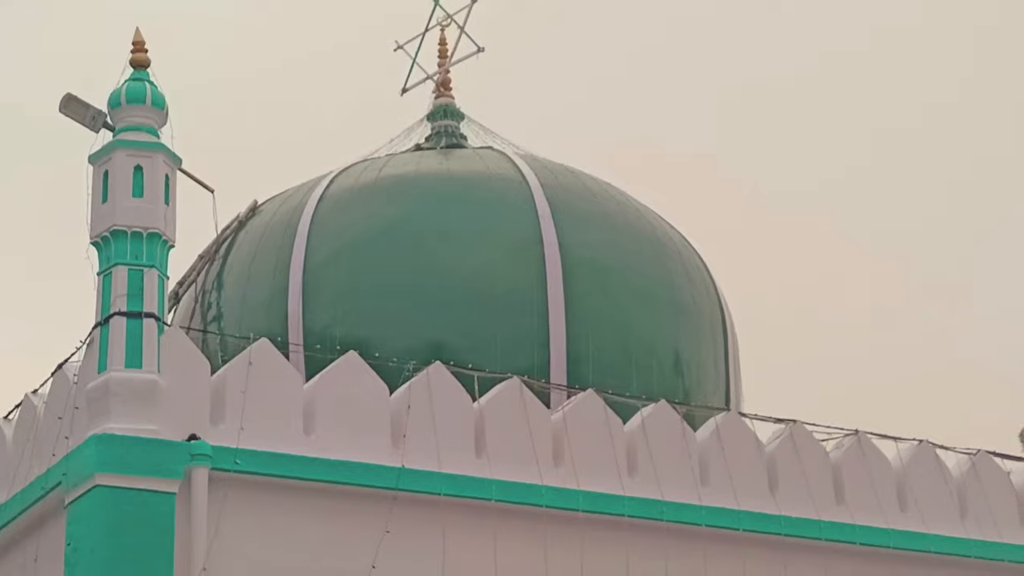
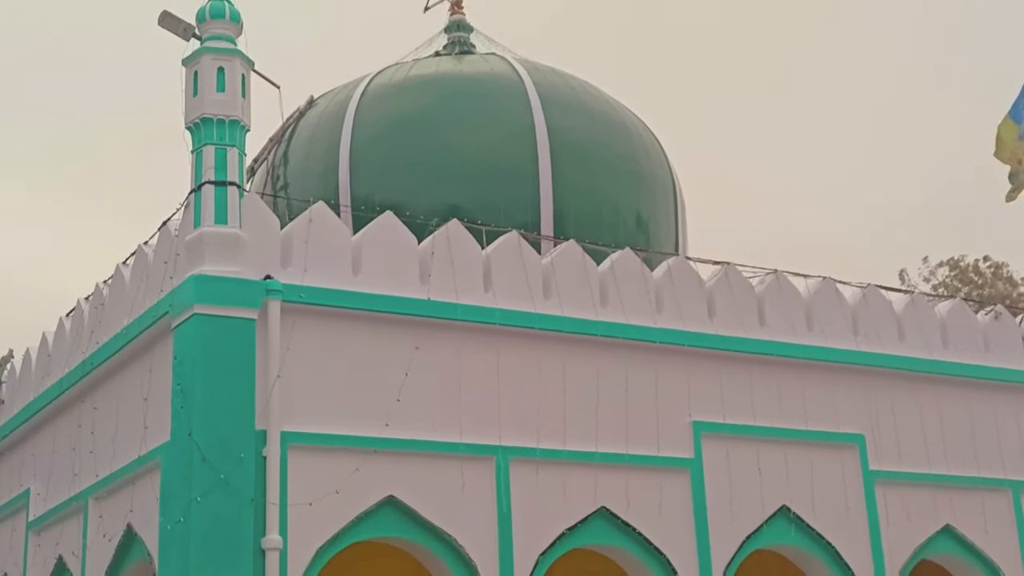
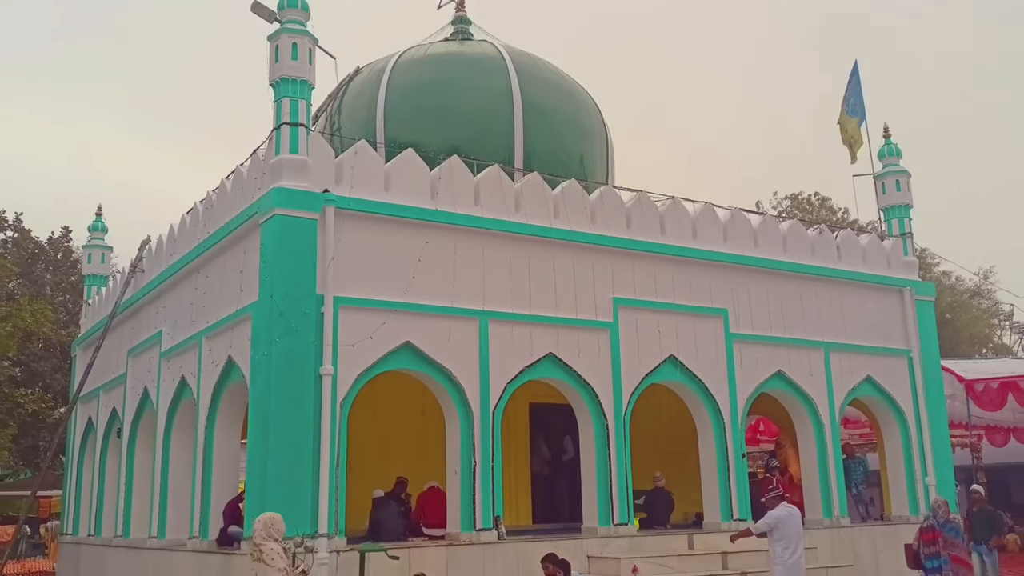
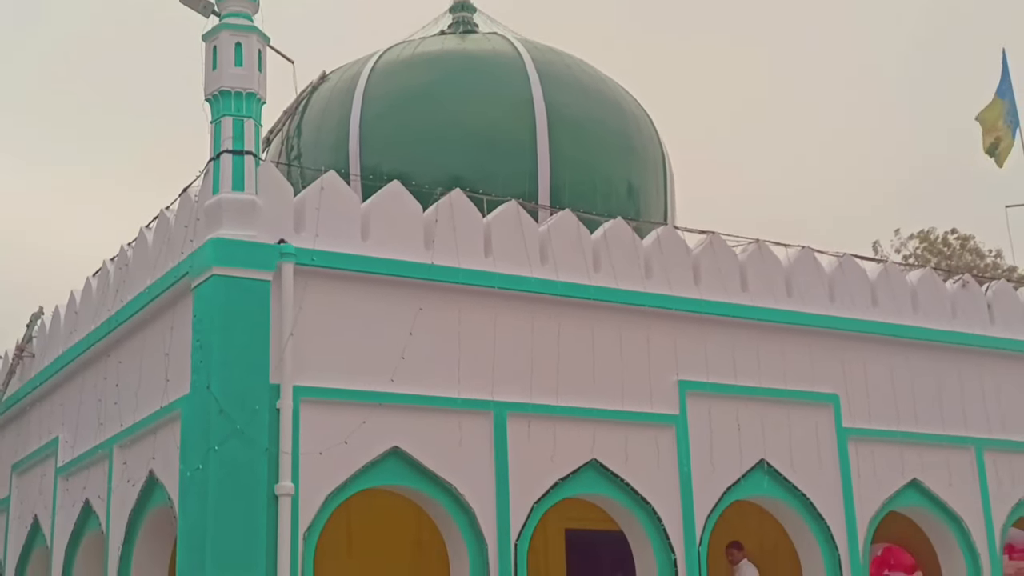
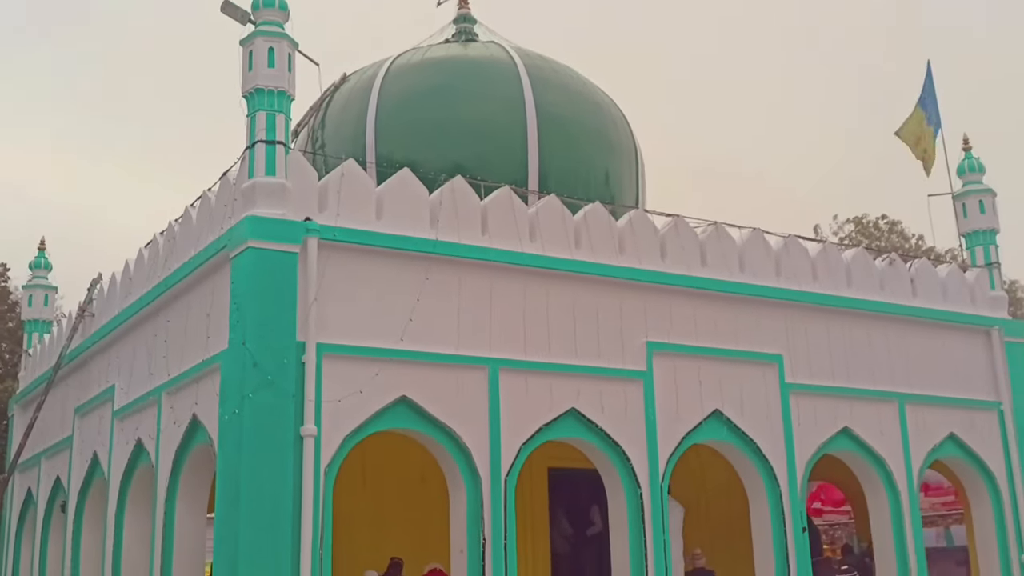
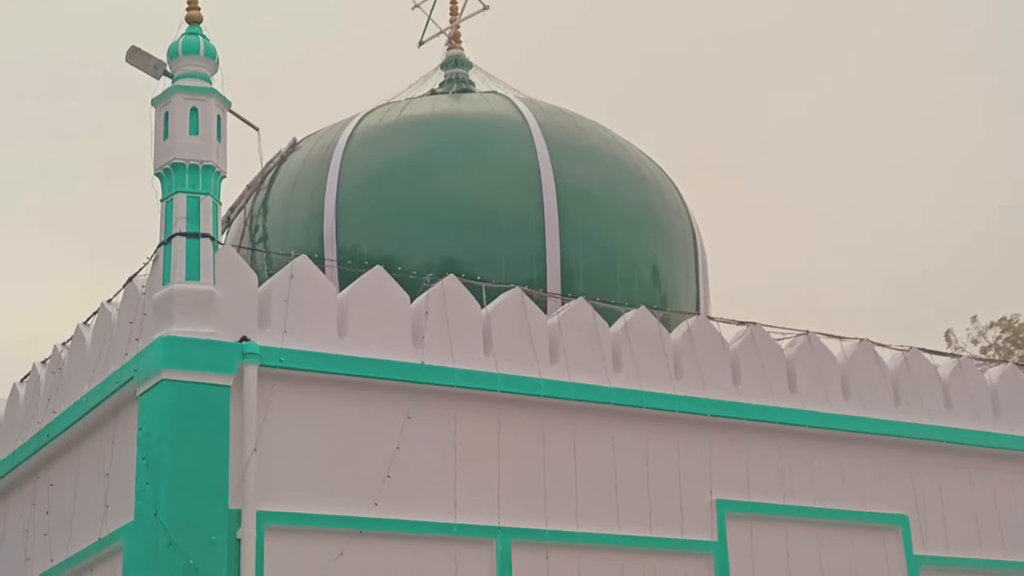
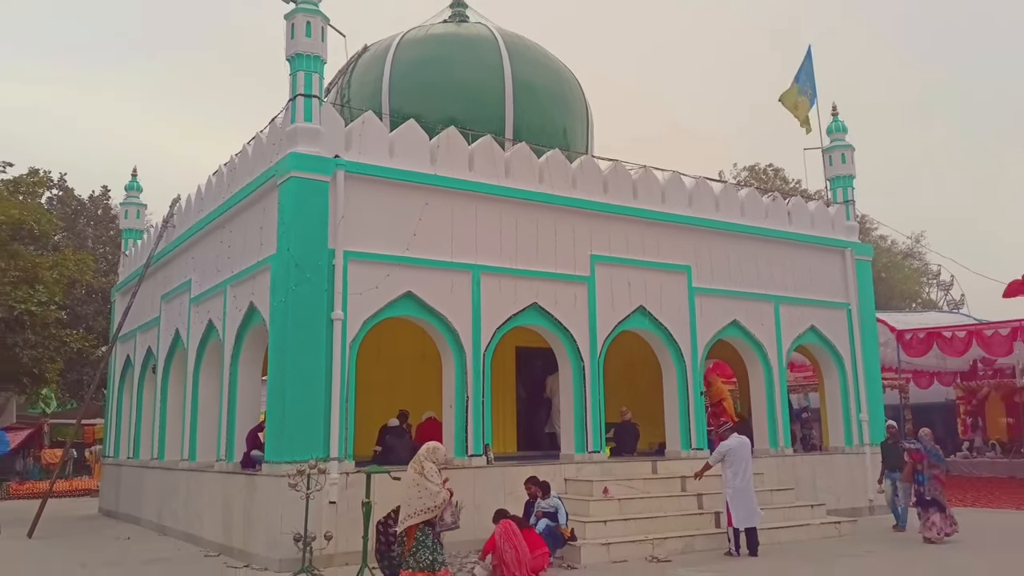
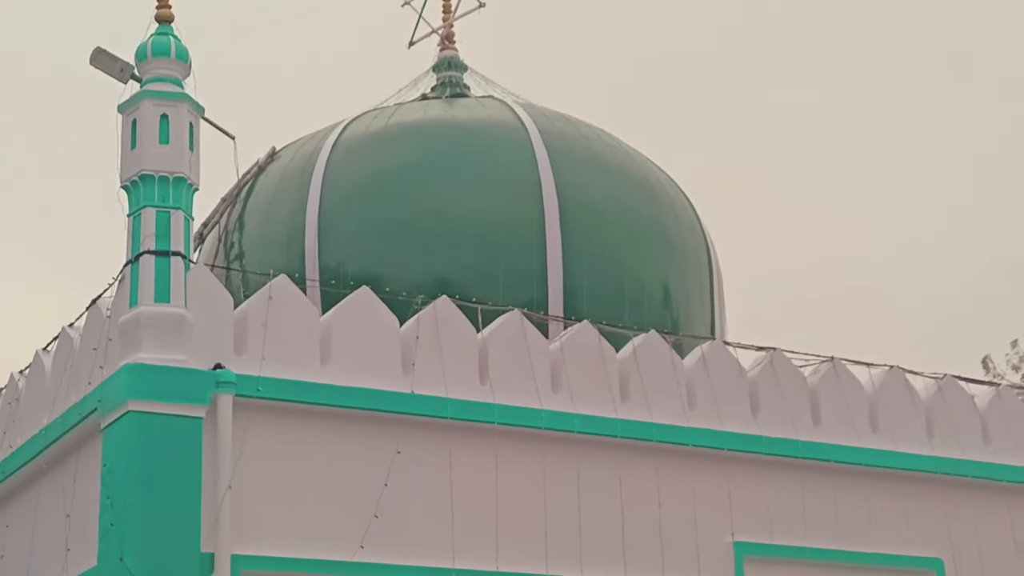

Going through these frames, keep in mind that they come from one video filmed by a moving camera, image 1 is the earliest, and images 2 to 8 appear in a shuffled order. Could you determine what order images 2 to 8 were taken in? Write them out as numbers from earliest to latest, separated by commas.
8, 6, 2, 4, 5, 3, 7
